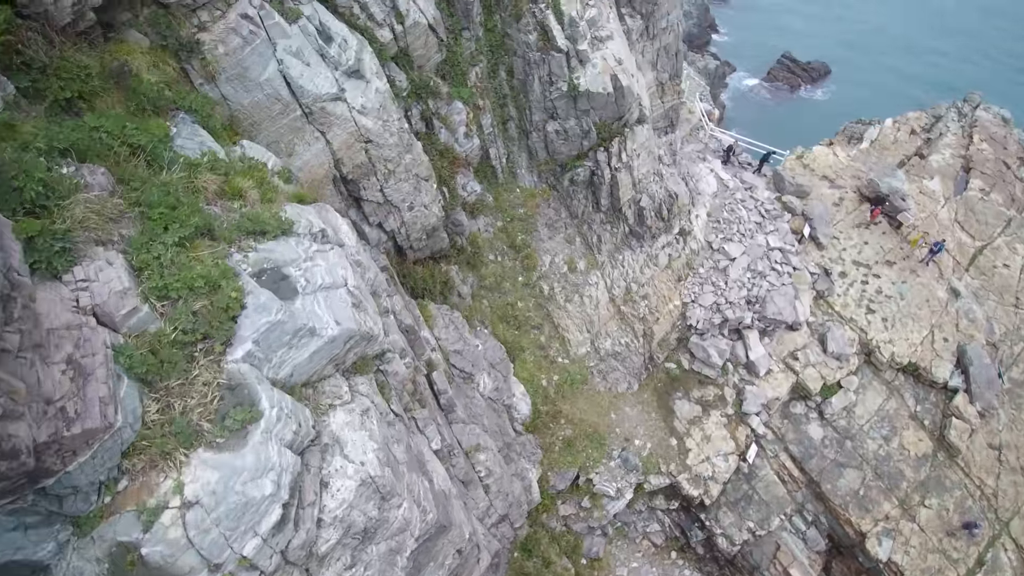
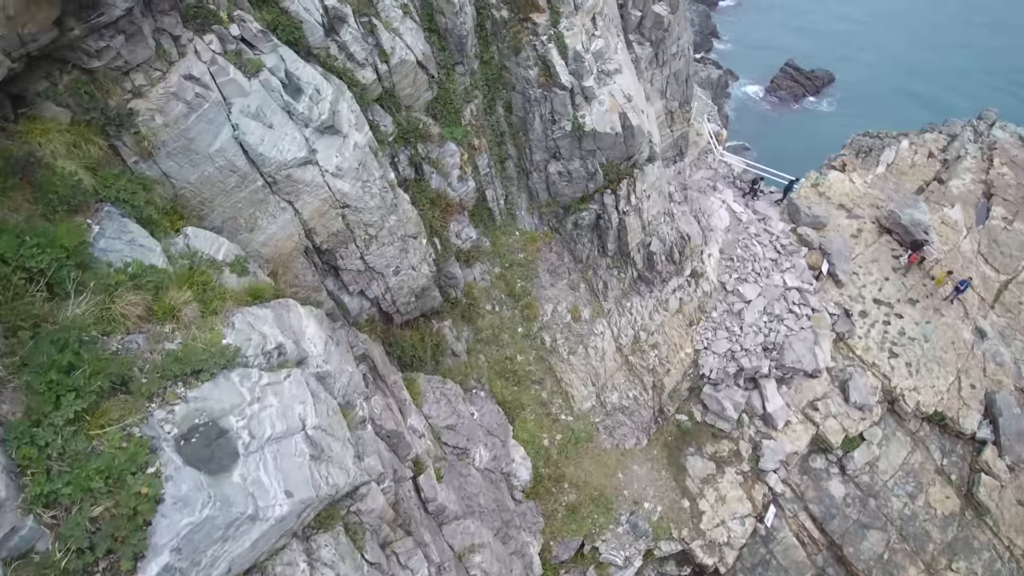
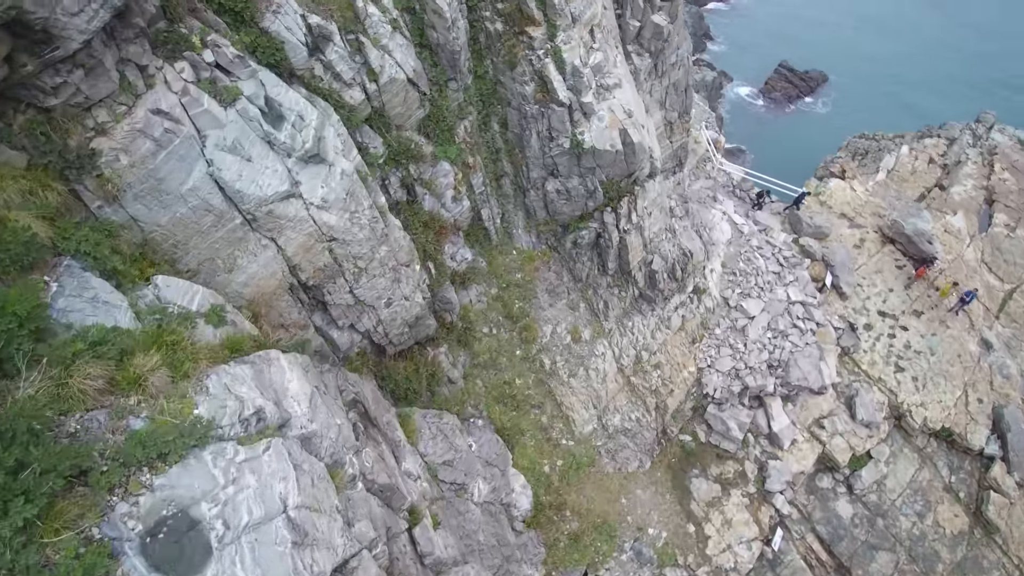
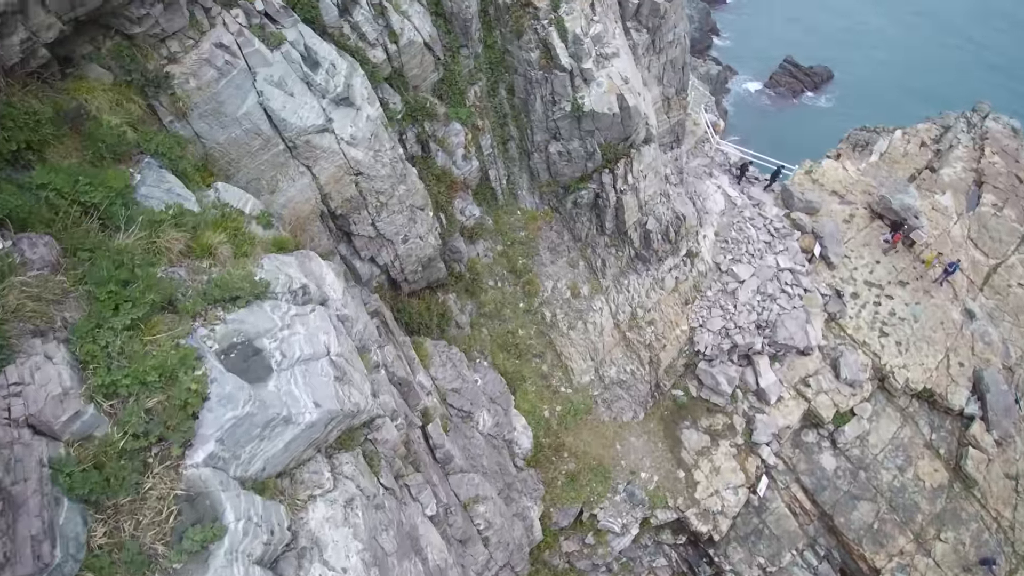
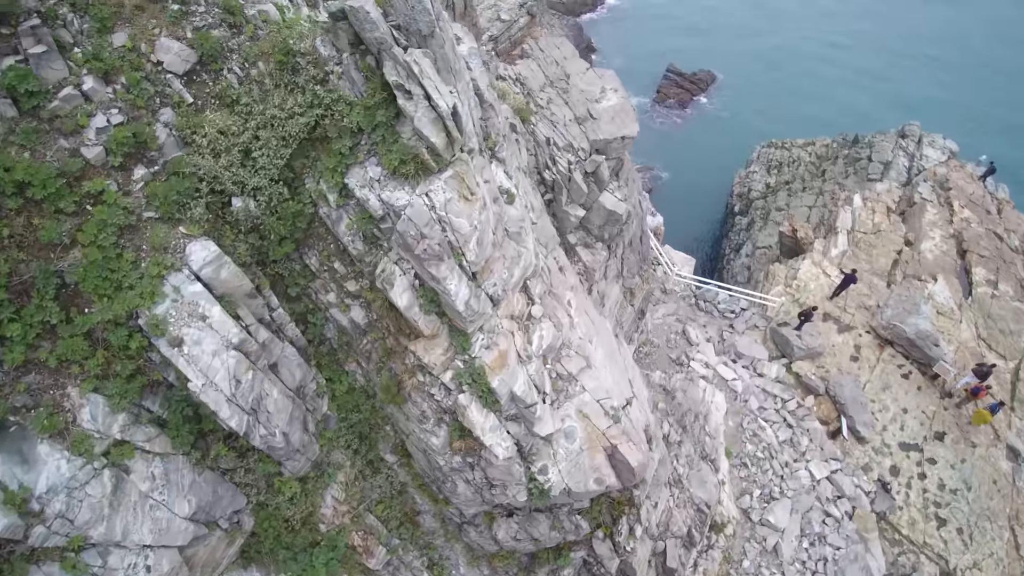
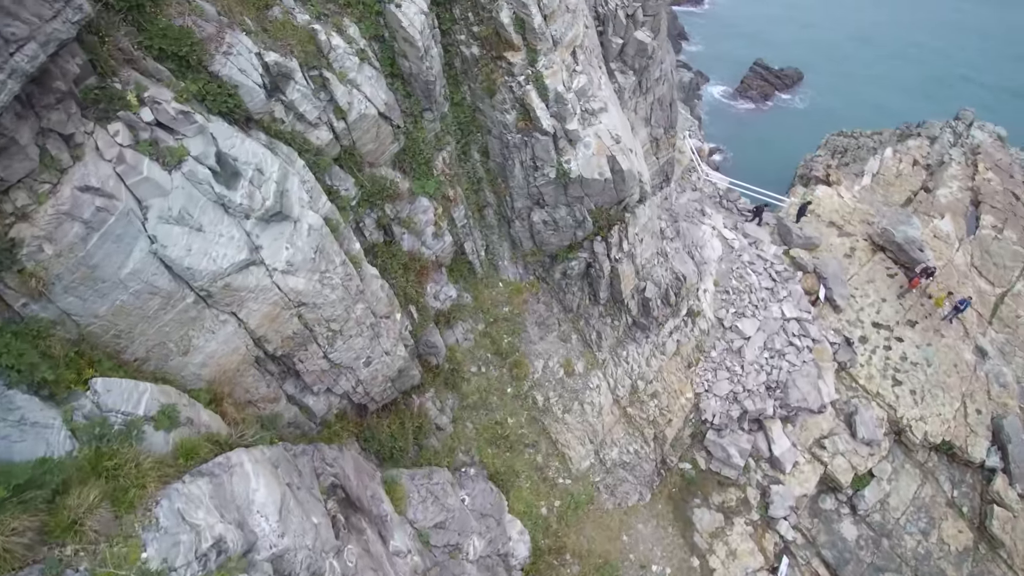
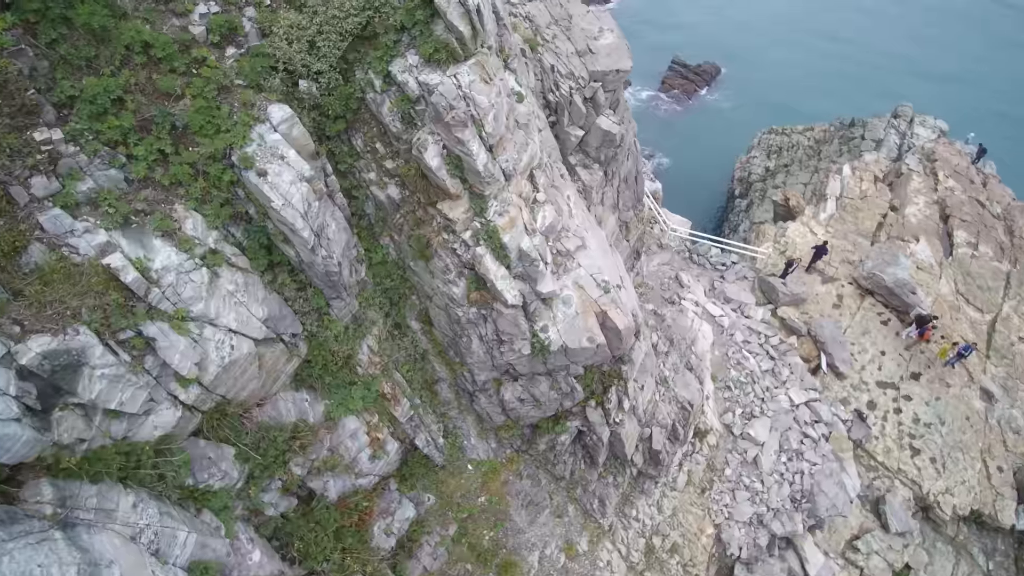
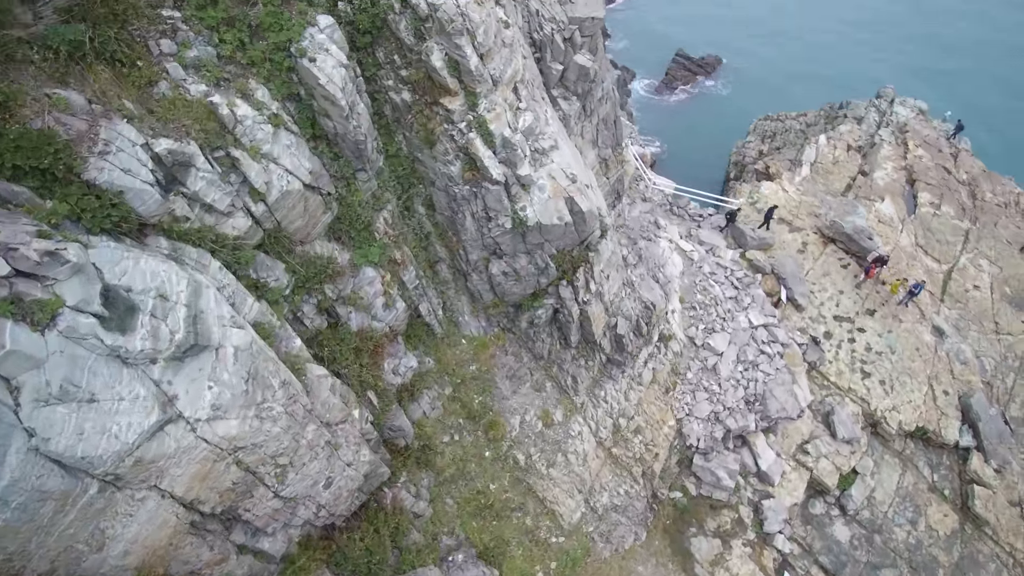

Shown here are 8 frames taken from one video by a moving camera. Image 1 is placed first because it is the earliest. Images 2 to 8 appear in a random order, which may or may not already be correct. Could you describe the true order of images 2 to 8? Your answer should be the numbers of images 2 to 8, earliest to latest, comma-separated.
4, 2, 3, 6, 8, 7, 5
